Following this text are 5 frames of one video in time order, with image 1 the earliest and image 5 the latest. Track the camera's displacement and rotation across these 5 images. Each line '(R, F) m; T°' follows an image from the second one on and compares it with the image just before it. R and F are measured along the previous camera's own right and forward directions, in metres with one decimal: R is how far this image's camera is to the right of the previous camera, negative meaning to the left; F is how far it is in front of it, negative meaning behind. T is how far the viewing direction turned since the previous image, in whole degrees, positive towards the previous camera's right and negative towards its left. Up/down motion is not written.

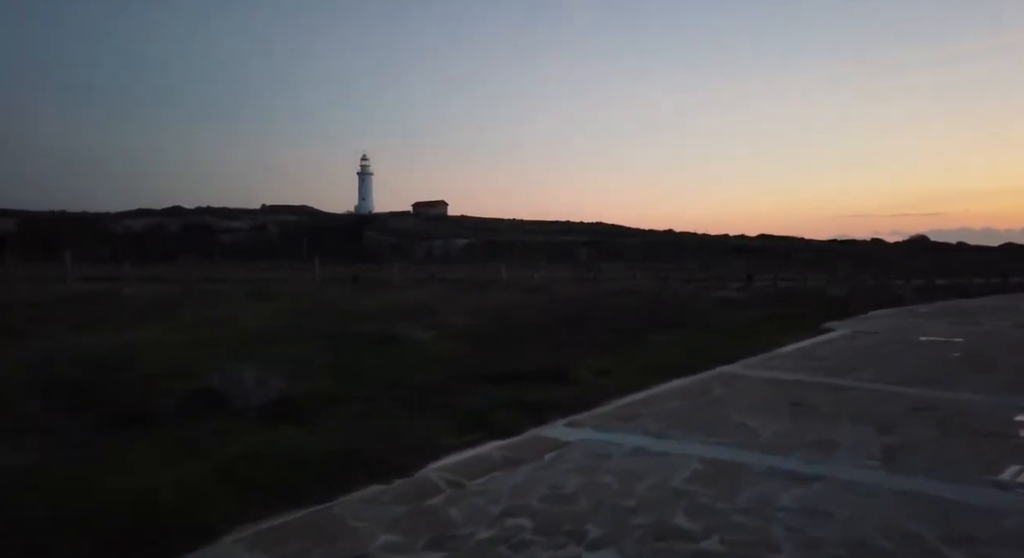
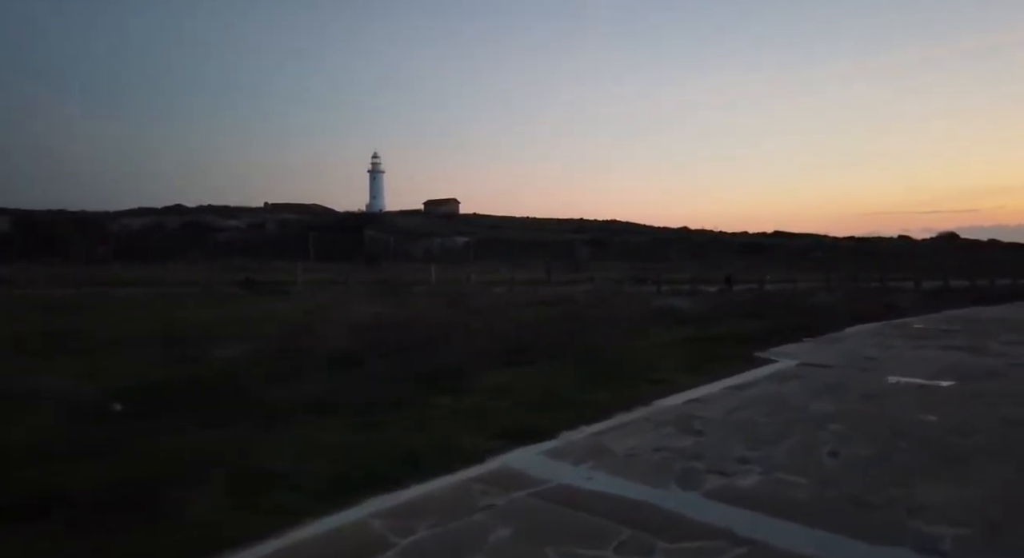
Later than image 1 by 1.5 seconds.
(+2.8, +3.4) m; -1°
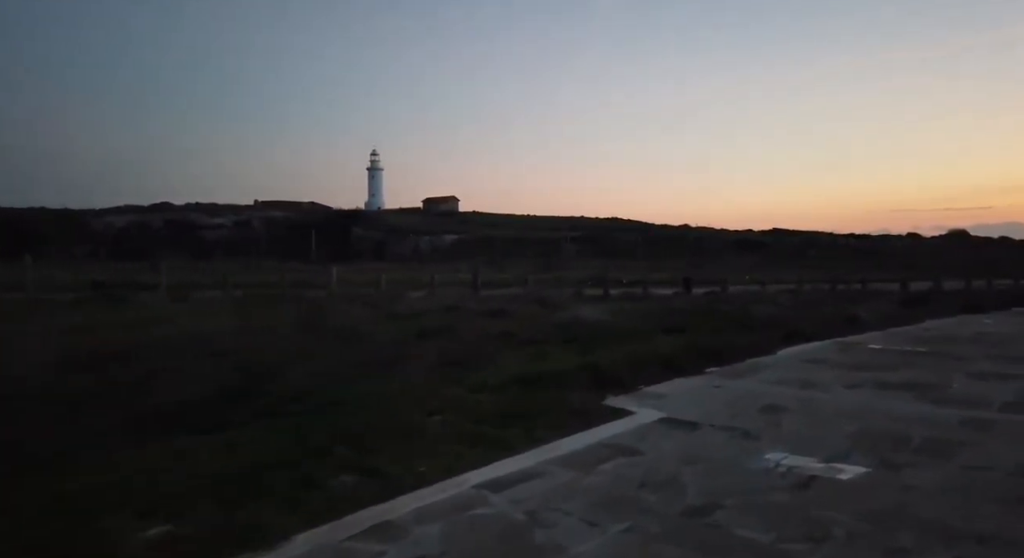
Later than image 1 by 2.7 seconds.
(+2.7, +3.0) m; 0°
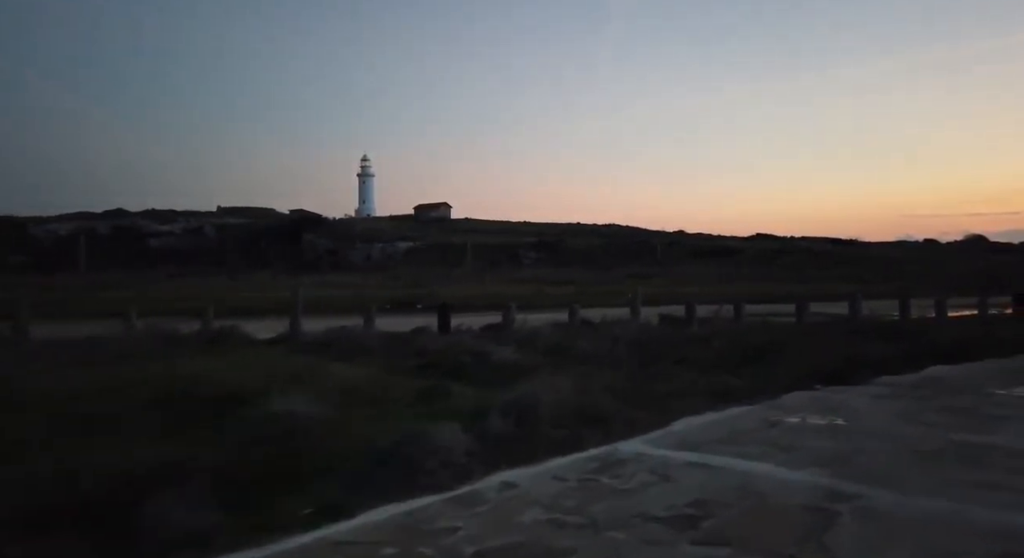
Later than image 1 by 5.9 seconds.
(+9.2, +9.3) m; 0°
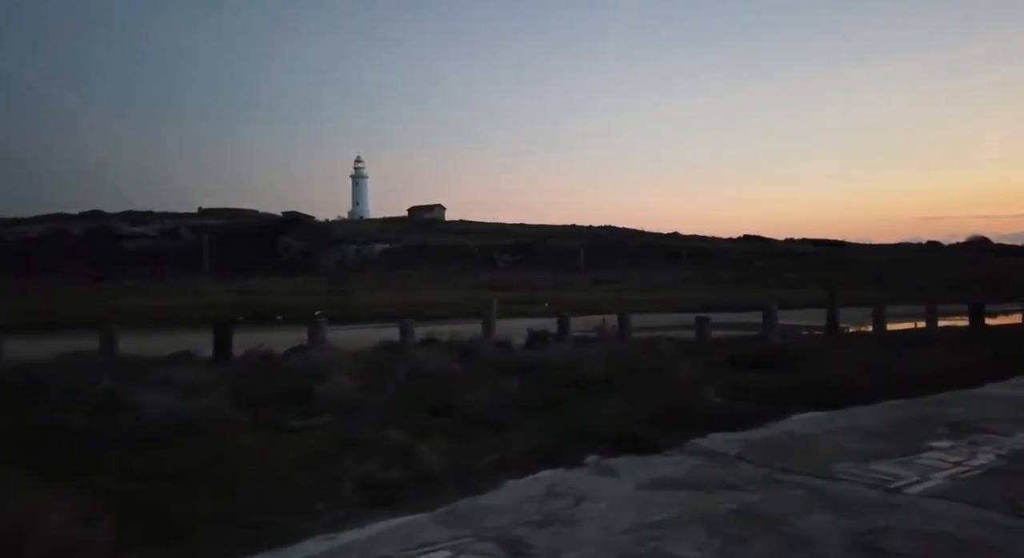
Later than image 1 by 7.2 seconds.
(+4.5, +3.9) m; 0°
